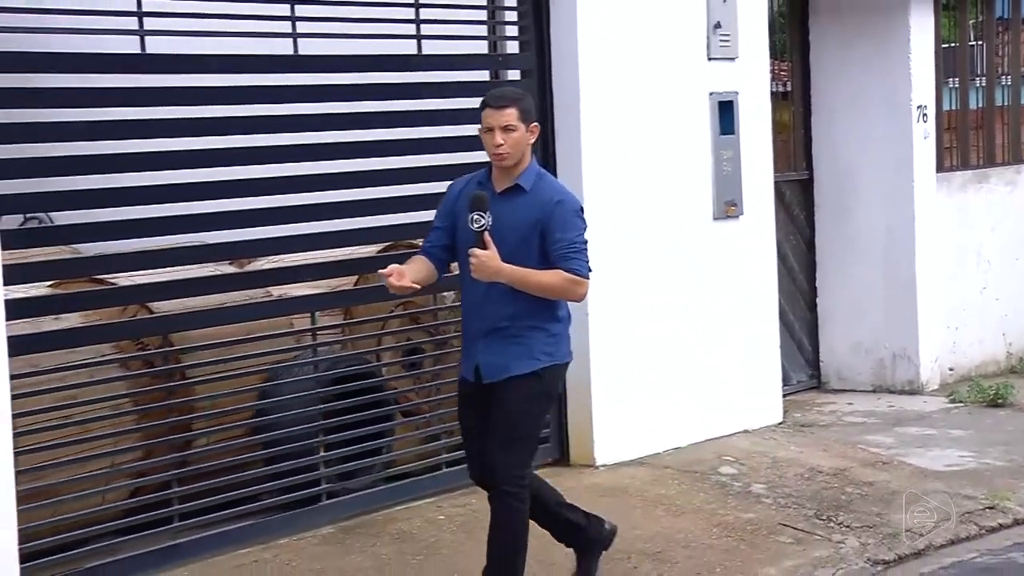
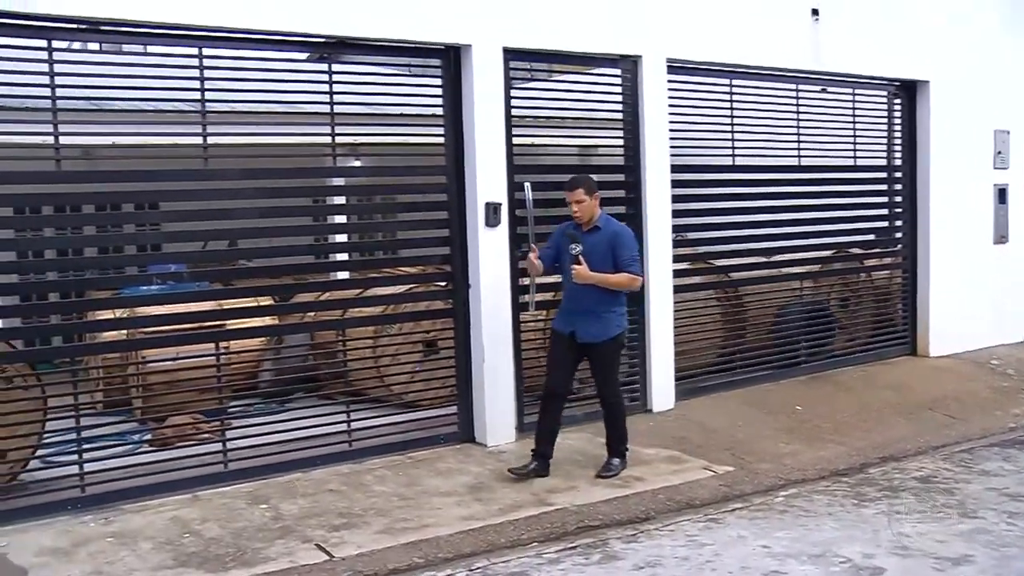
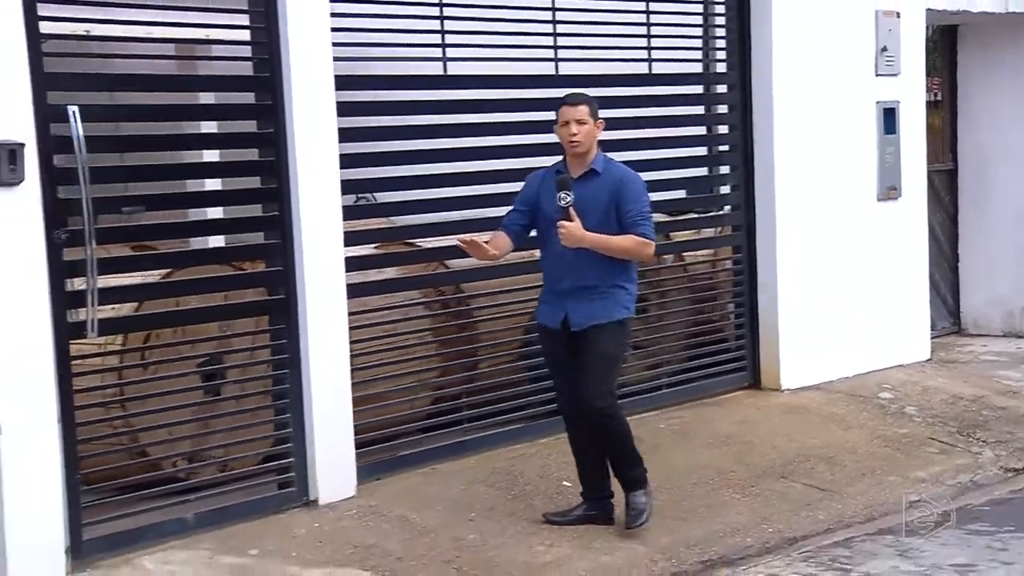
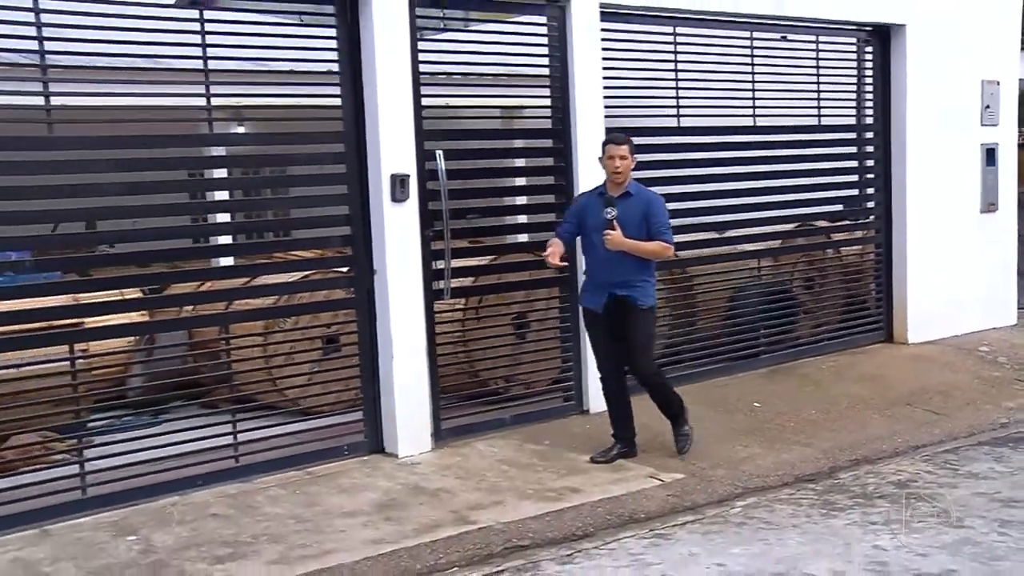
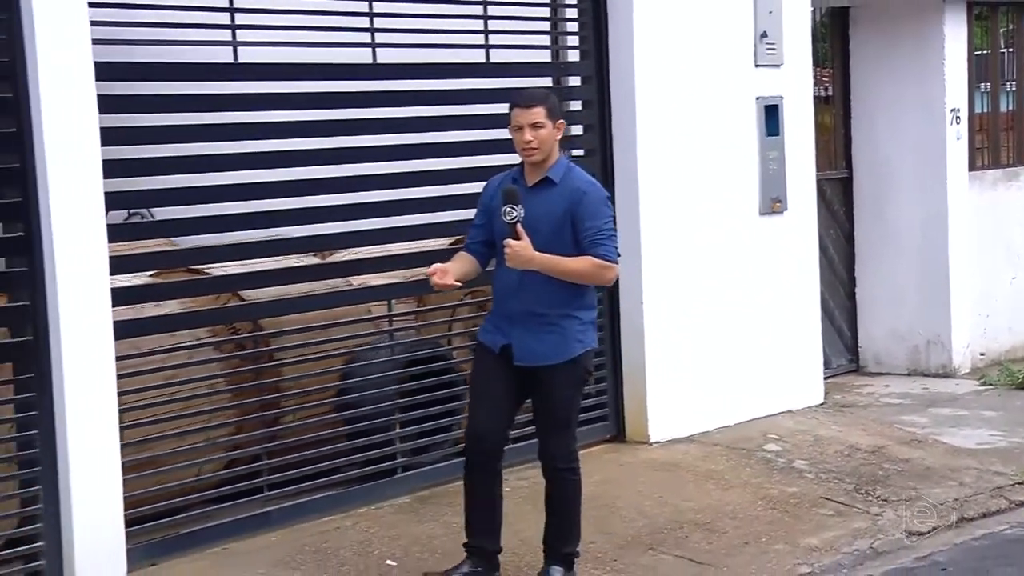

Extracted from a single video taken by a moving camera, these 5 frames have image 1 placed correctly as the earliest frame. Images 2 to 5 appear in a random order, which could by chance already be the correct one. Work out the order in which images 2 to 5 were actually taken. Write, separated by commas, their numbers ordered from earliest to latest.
5, 3, 4, 2
